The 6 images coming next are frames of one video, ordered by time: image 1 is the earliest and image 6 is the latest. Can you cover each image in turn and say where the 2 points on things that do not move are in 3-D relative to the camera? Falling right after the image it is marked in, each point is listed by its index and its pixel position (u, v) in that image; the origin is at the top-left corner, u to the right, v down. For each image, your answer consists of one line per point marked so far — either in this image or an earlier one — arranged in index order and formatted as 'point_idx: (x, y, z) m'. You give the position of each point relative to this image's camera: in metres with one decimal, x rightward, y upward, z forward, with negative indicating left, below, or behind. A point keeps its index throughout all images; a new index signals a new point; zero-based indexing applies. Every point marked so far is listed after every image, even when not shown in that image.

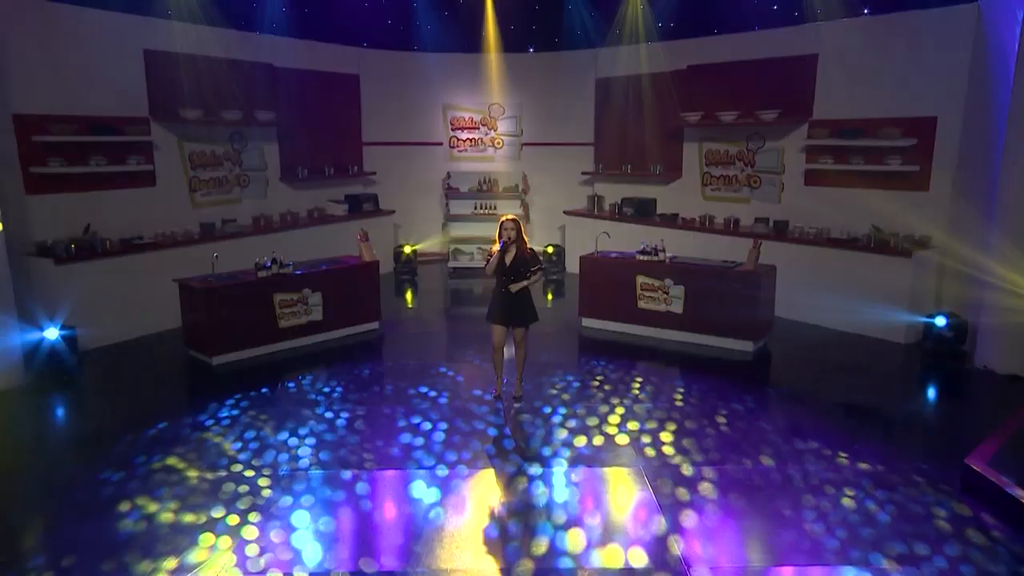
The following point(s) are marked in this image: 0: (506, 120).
0: (-0.1, +1.9, +7.7) m
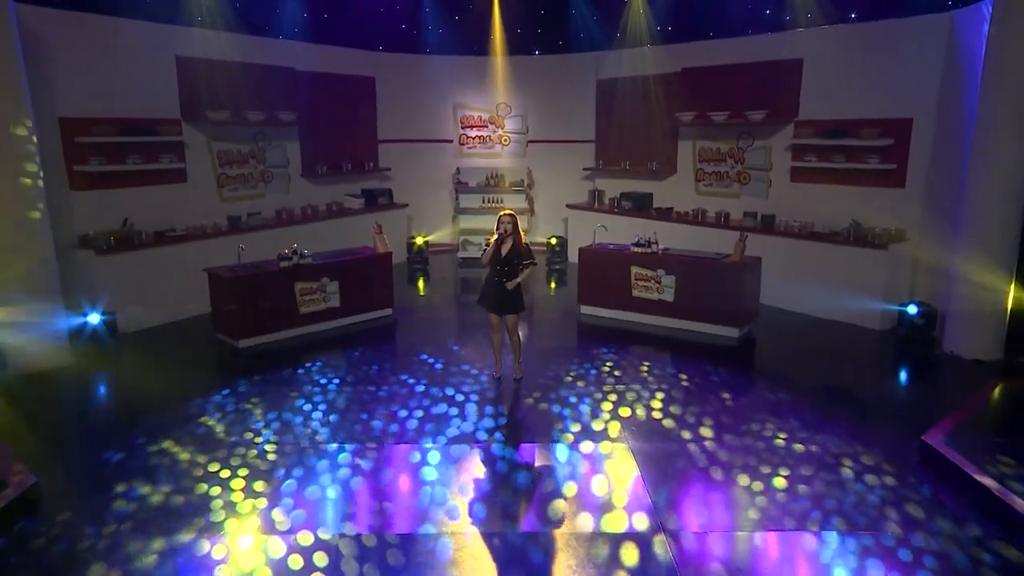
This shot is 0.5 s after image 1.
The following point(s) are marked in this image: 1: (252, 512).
0: (0.0, +2.0, +8.1) m
1: (-1.4, -1.2, +3.3) m
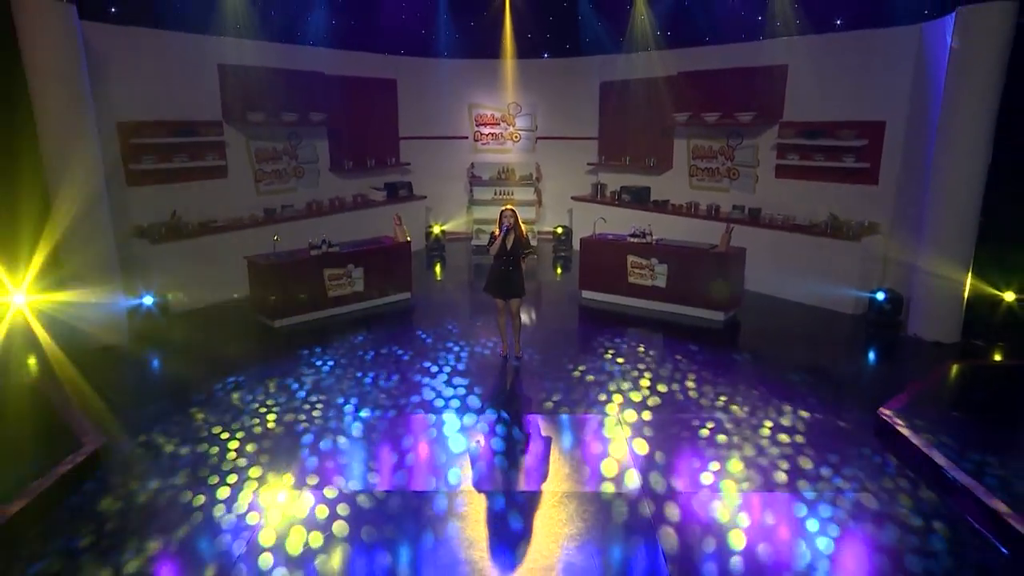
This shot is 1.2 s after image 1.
0: (+0.1, +2.2, +8.6) m
1: (-1.4, -1.2, +4.0) m
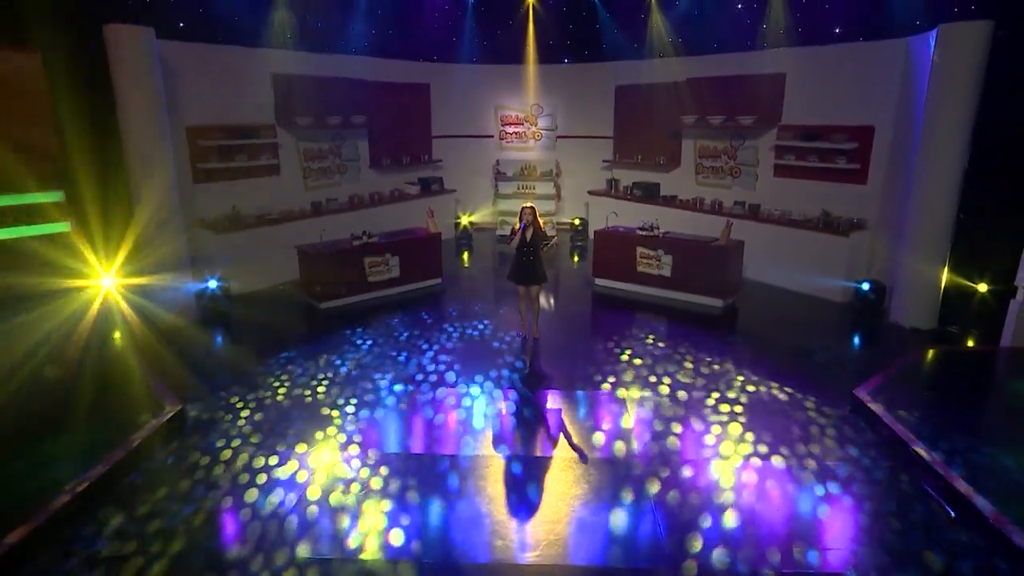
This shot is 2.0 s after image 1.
0: (+0.5, +2.4, +9.3) m
1: (-1.3, -1.1, +4.8) m
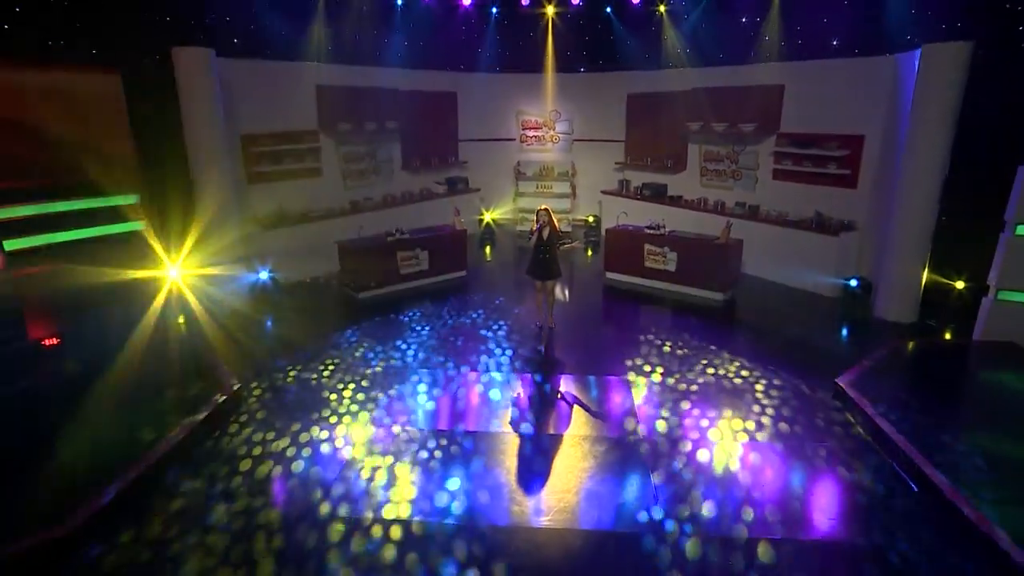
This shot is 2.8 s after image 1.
0: (+0.8, +2.6, +9.9) m
1: (-1.2, -1.0, +5.6) m
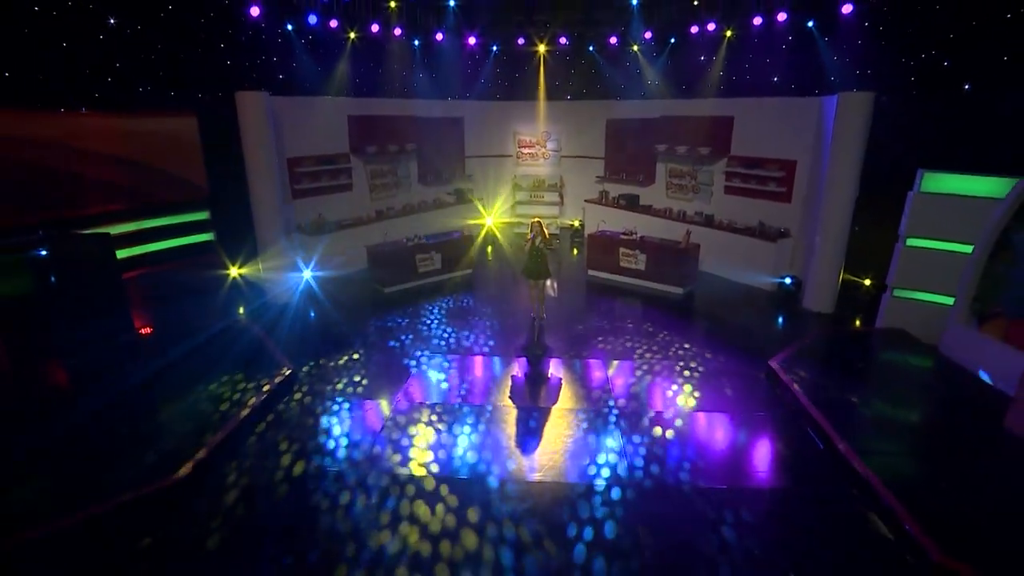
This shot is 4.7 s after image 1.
0: (+0.8, +2.7, +11.5) m
1: (-1.2, -1.1, +7.3) m
